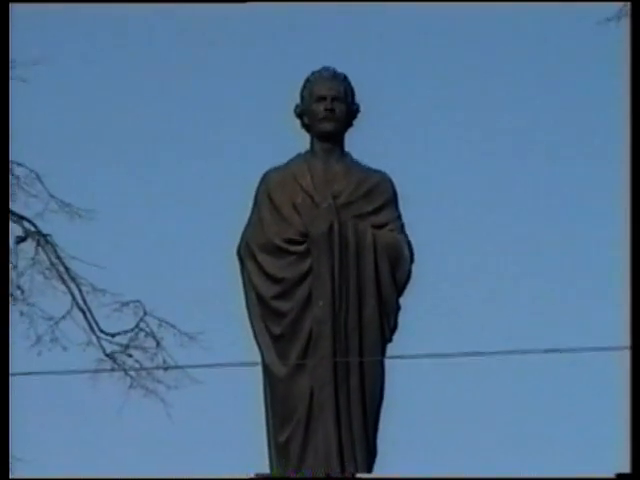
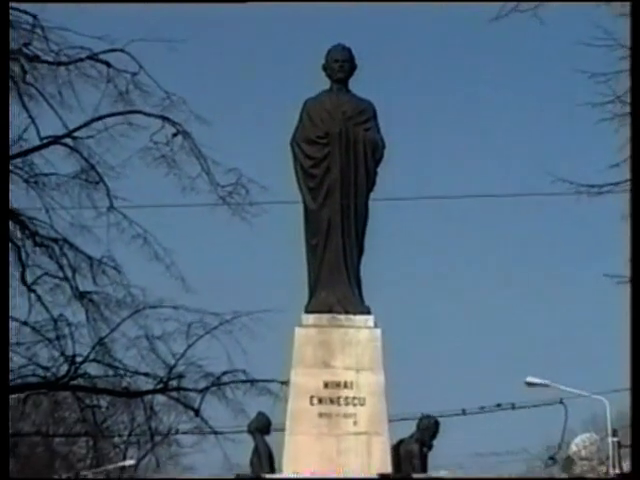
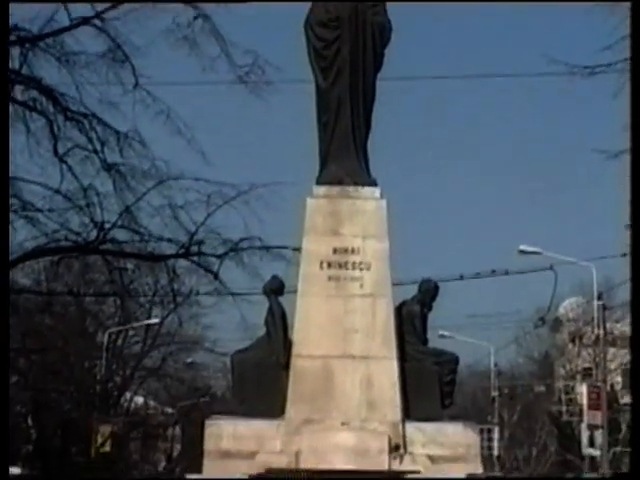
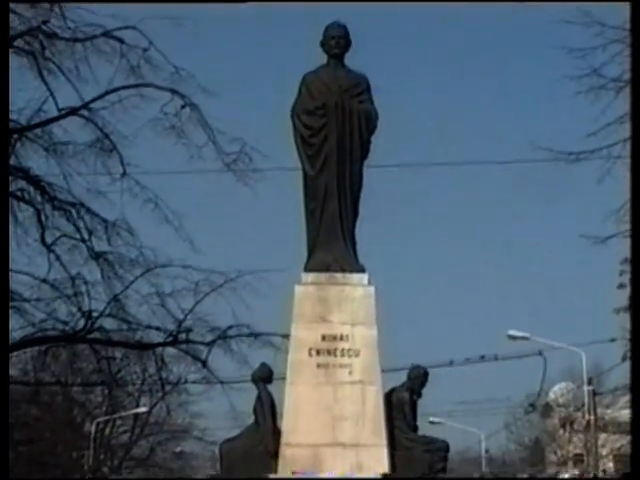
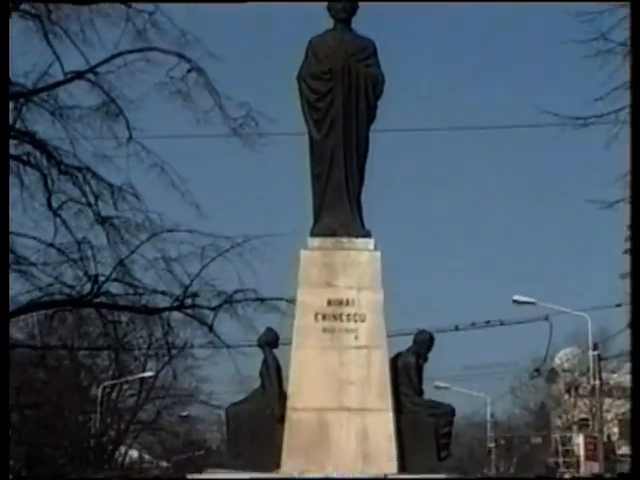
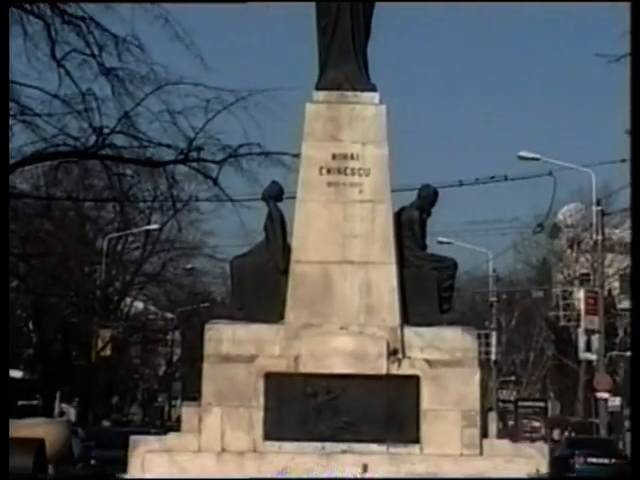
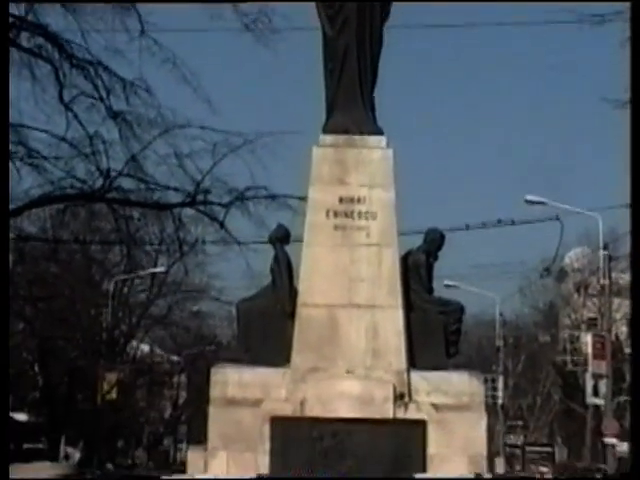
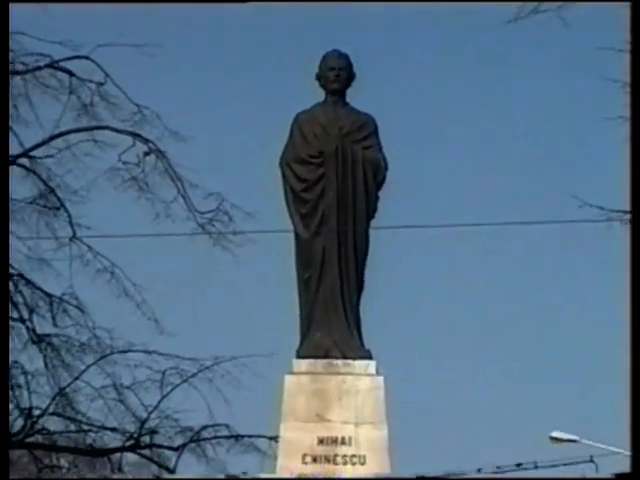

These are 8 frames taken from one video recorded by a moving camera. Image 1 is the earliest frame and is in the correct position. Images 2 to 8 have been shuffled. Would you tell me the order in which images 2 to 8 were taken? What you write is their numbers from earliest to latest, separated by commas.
8, 2, 4, 5, 3, 7, 6
